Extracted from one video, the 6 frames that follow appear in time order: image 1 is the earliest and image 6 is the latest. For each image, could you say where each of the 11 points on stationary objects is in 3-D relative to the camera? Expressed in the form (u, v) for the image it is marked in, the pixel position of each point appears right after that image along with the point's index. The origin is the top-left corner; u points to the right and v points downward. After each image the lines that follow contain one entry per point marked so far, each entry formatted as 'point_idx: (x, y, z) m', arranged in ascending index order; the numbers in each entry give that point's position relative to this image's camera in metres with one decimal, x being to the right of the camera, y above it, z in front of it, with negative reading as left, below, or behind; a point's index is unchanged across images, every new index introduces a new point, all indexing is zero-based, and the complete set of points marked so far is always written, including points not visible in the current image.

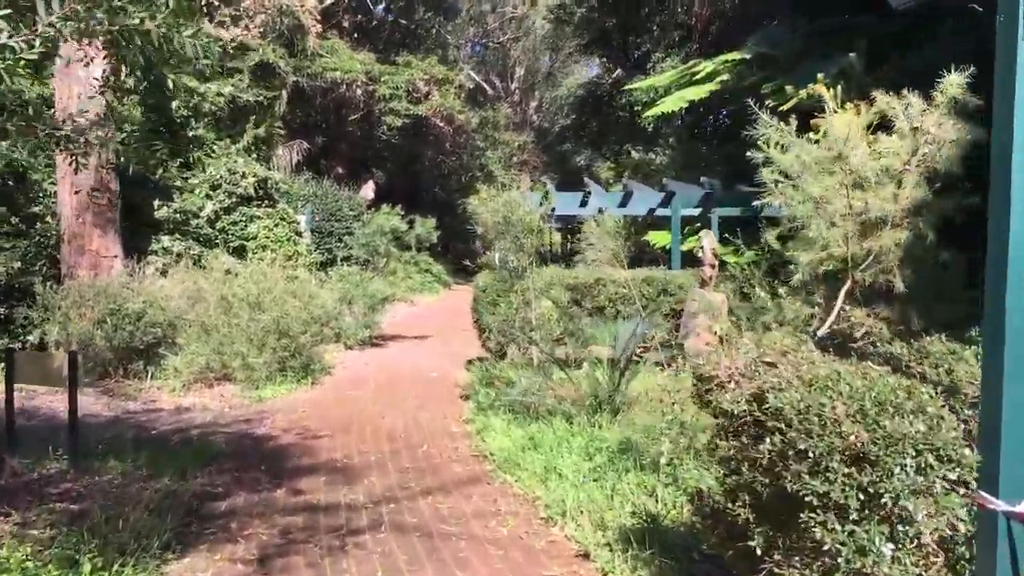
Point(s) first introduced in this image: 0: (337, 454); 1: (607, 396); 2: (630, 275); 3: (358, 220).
0: (-1.2, -1.2, +6.9) m
1: (+0.7, -0.8, +7.0) m
2: (+1.2, +0.1, +9.9) m
3: (-2.9, +1.3, +18.5) m
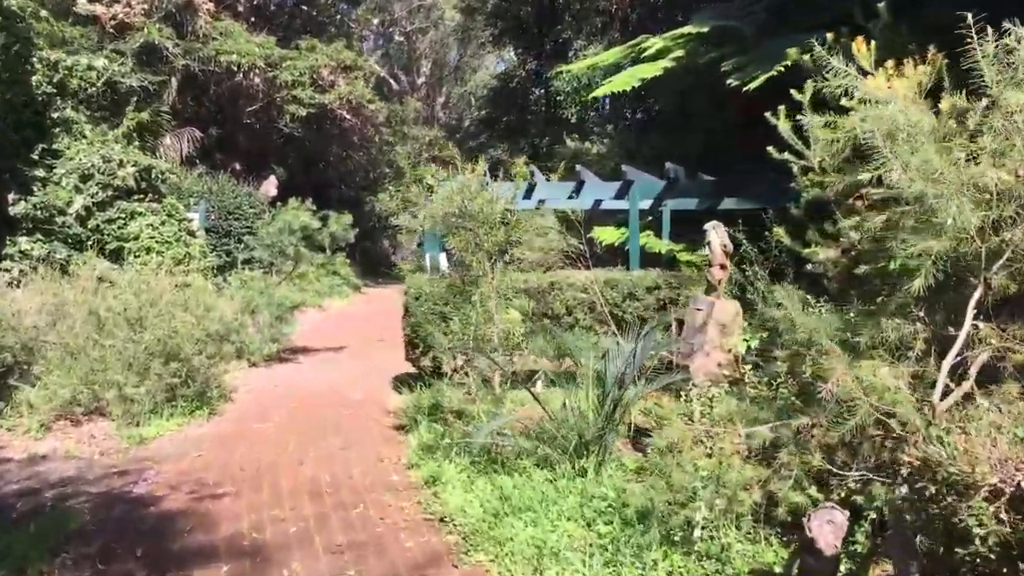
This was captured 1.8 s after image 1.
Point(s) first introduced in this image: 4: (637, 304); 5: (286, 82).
0: (-1.4, -1.2, +5.2) m
1: (+0.5, -0.8, +5.5) m
2: (+0.7, +0.1, +8.4) m
3: (-4.2, +1.2, +16.6) m
4: (+1.1, -0.1, +8.5) m
5: (-4.3, +4.0, +19.1) m
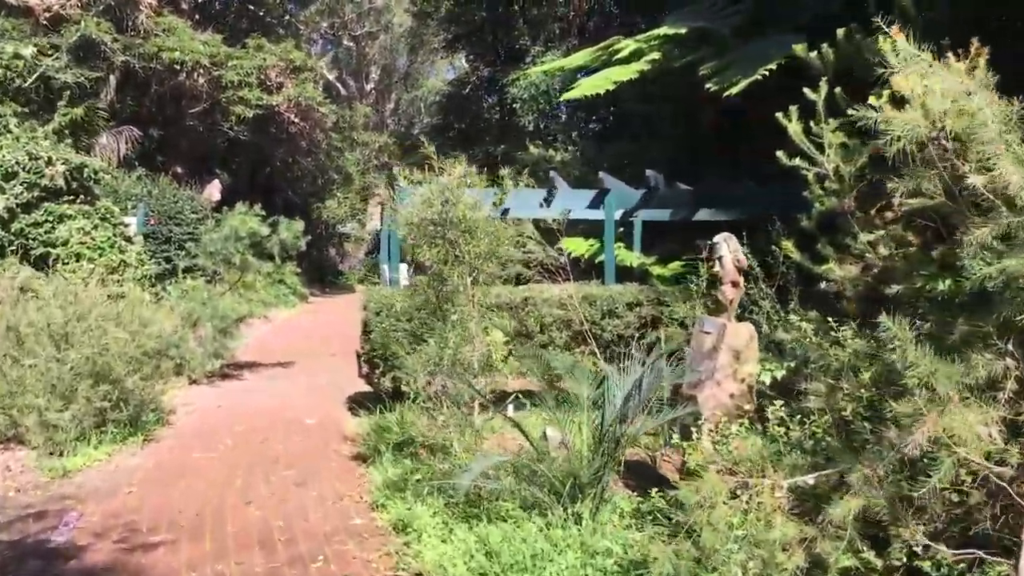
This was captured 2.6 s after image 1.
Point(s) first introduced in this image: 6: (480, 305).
0: (-1.5, -1.3, +4.4) m
1: (+0.4, -0.9, +4.8) m
2: (+0.4, 0.0, +7.7) m
3: (-4.9, +1.0, +15.7) m
4: (+0.8, -0.3, +7.8) m
5: (-5.1, +3.8, +18.1) m
6: (-0.2, -0.1, +6.0) m
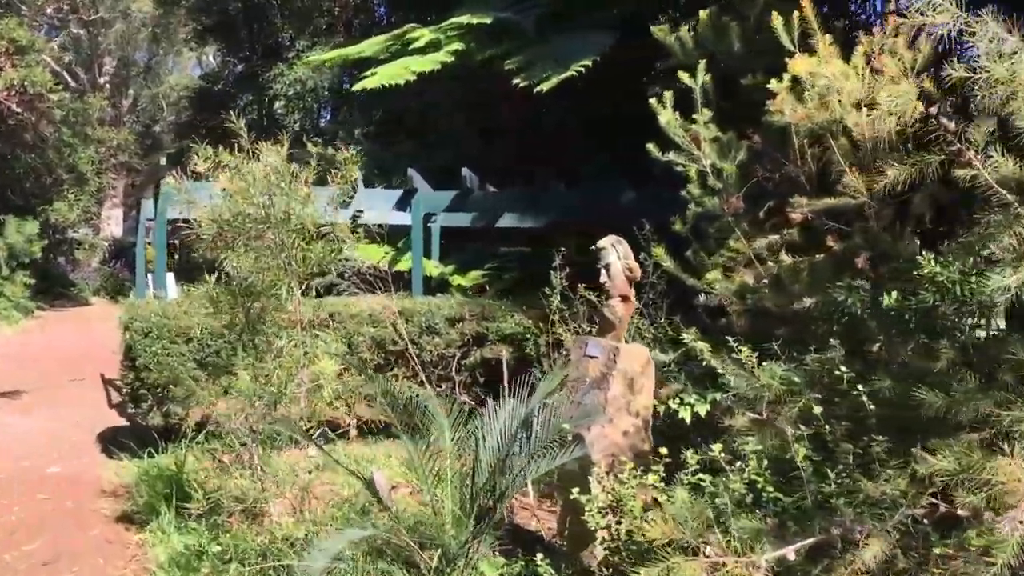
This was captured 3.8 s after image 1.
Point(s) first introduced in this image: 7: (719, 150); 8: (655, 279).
0: (-1.9, -1.4, +2.9) m
1: (-0.2, -1.0, +3.7) m
2: (-0.9, -0.1, +6.6) m
3: (-8.0, +0.8, +13.0) m
4: (-0.5, -0.4, +6.8) m
5: (-8.9, +3.6, +15.3) m
6: (-1.0, -0.2, +4.8) m
7: (+1.0, +0.7, +4.9) m
8: (+0.8, 0.0, +5.1) m
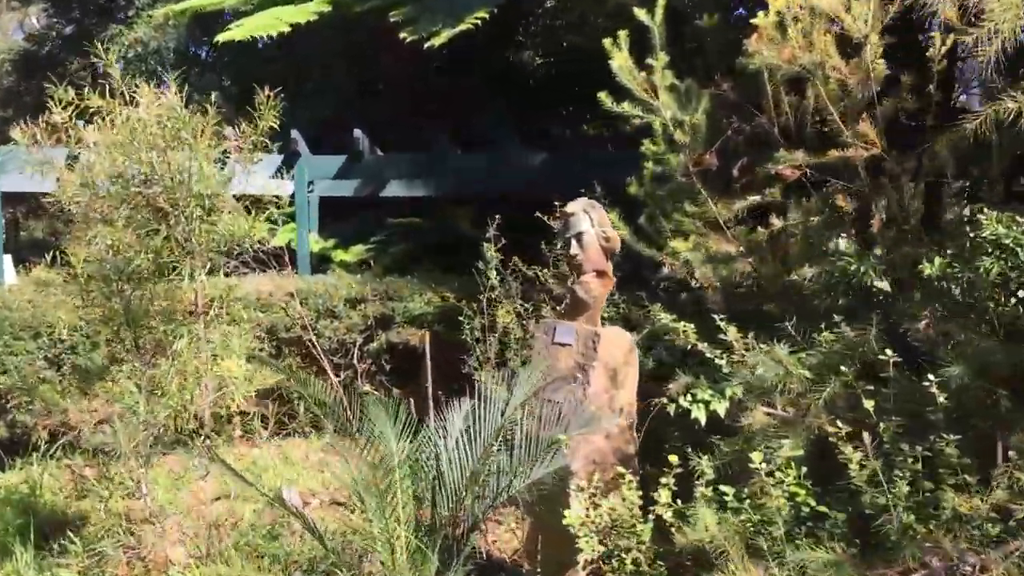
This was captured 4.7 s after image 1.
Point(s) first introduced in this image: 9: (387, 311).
0: (-1.8, -1.4, +1.9) m
1: (-0.3, -0.9, +3.0) m
2: (-1.4, 0.0, +5.7) m
3: (-9.4, +0.9, +10.9) m
4: (-1.1, -0.2, +6.0) m
5: (-10.7, +3.7, +13.1) m
6: (-1.3, -0.1, +3.9) m
7: (+0.7, +0.8, +4.2) m
8: (+0.4, +0.2, +4.5) m
9: (-0.8, -0.1, +6.1) m
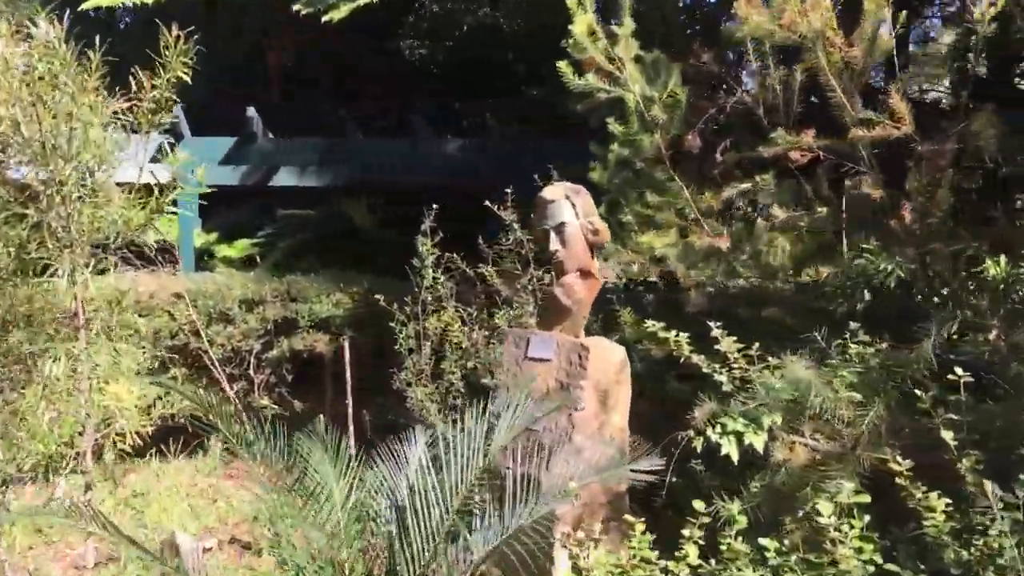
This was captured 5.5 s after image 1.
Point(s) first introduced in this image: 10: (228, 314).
0: (-1.7, -1.4, +1.1) m
1: (-0.3, -0.9, +2.3) m
2: (-1.8, 0.0, +4.9) m
3: (-10.4, +0.9, +9.0) m
4: (-1.5, -0.2, +5.2) m
5: (-11.9, +3.7, +10.9) m
6: (-1.4, -0.1, +3.0) m
7: (+0.5, +0.8, +3.7) m
8: (+0.2, +0.2, +3.9) m
9: (-1.2, -0.1, +5.3) m
10: (-1.5, -0.1, +5.2) m
